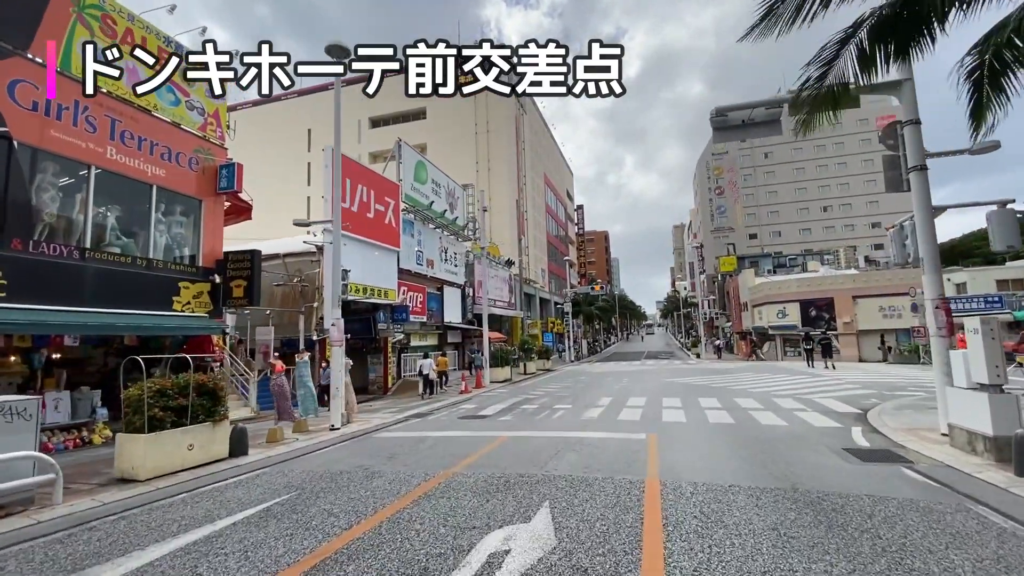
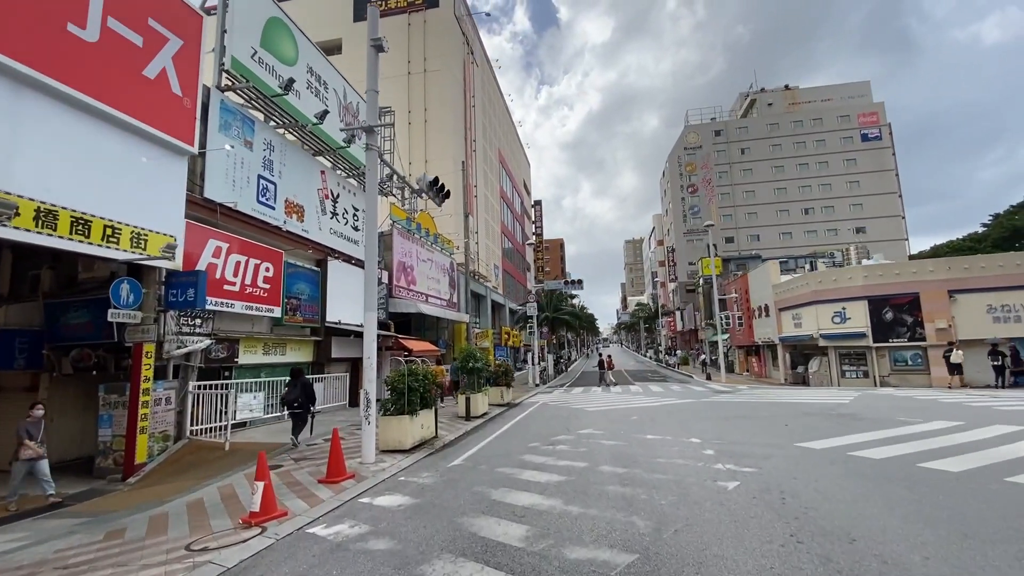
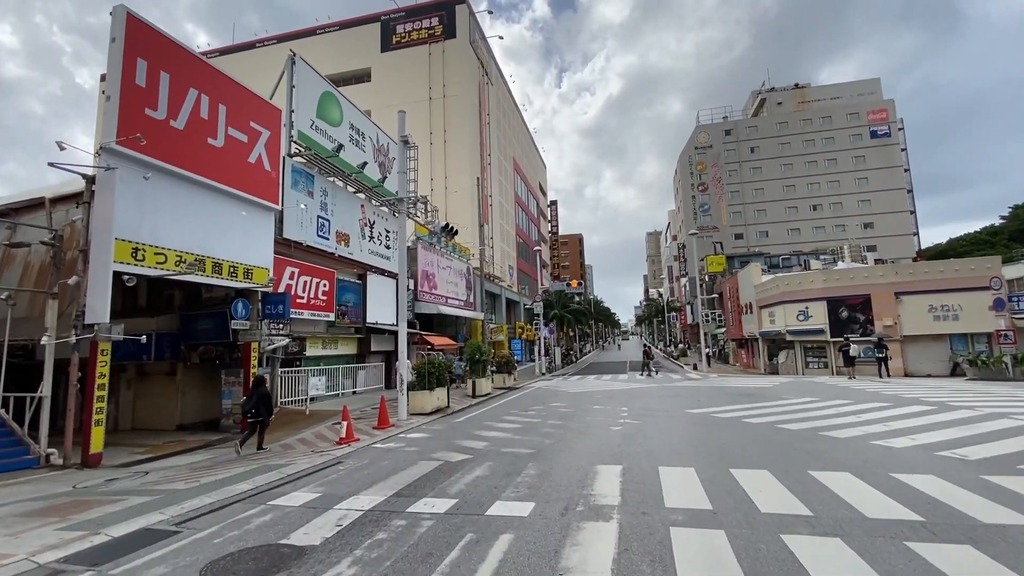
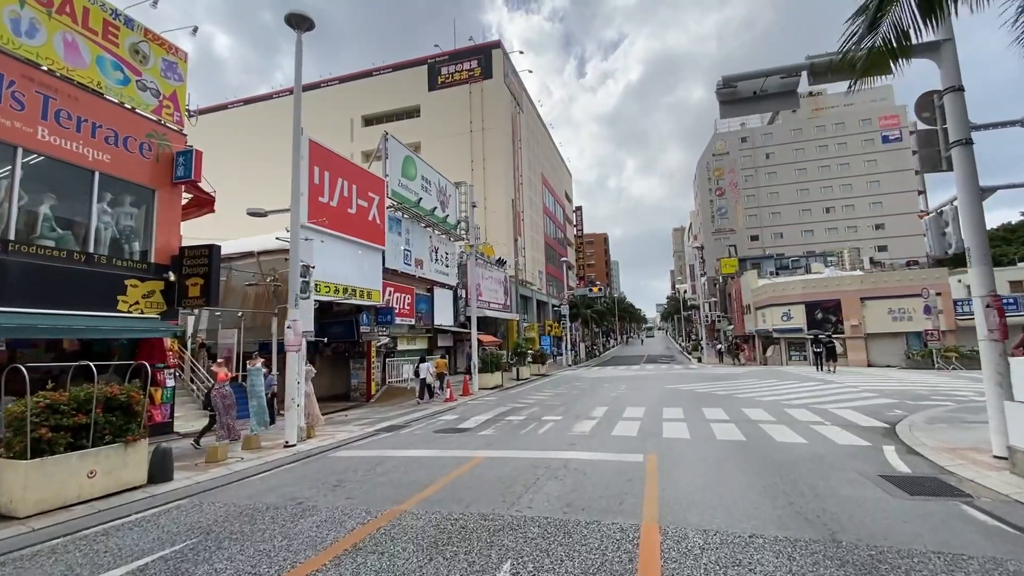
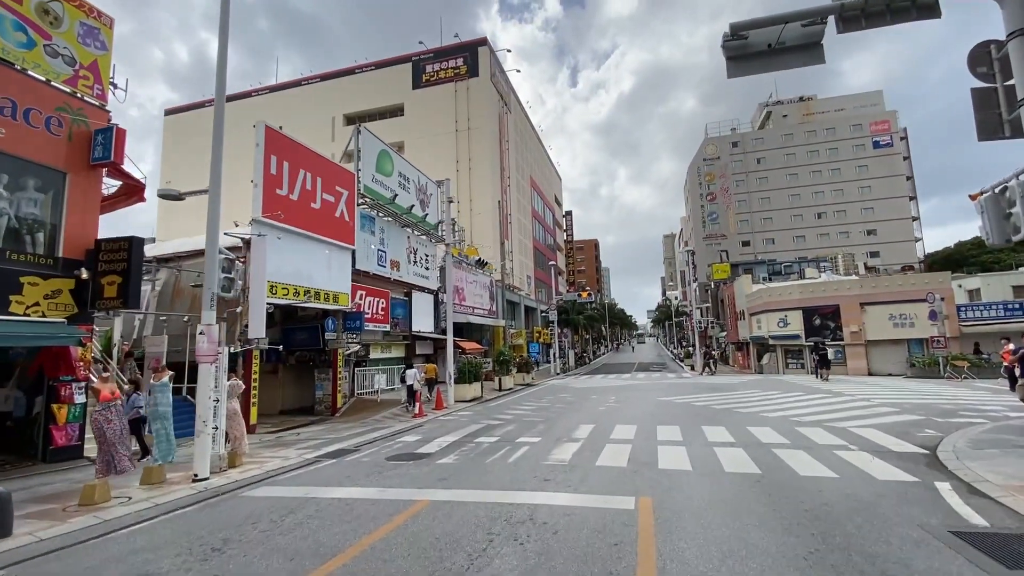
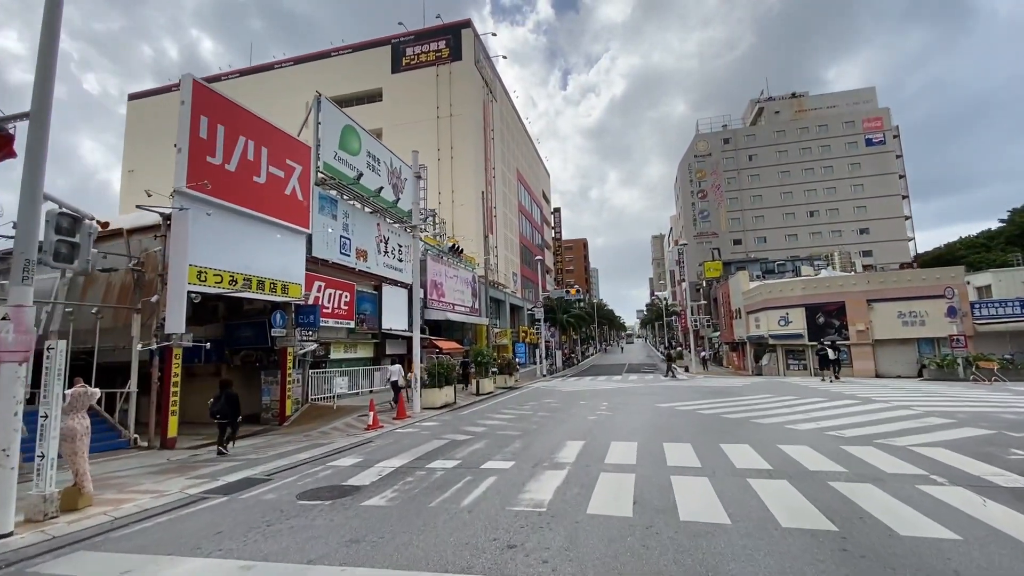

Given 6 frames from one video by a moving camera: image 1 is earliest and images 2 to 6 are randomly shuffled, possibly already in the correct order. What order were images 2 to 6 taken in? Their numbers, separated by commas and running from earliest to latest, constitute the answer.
4, 5, 6, 3, 2
